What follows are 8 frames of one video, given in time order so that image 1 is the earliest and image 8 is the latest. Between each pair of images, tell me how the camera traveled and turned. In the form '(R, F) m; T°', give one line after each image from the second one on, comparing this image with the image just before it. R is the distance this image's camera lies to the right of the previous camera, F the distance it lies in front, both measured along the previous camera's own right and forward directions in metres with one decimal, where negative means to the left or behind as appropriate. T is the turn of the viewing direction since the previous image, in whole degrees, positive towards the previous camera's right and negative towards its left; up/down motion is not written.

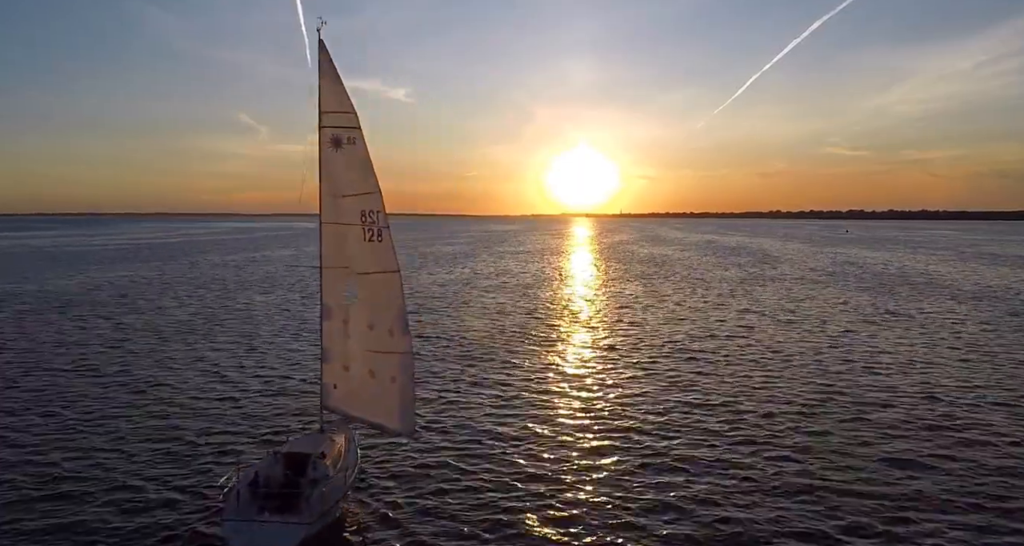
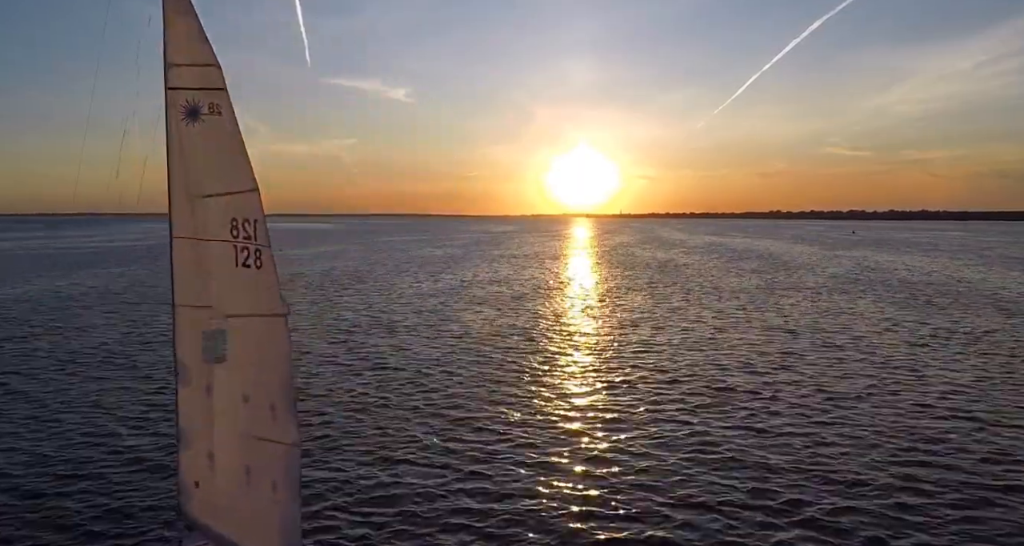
(+0.6, +4.5) m; 0°
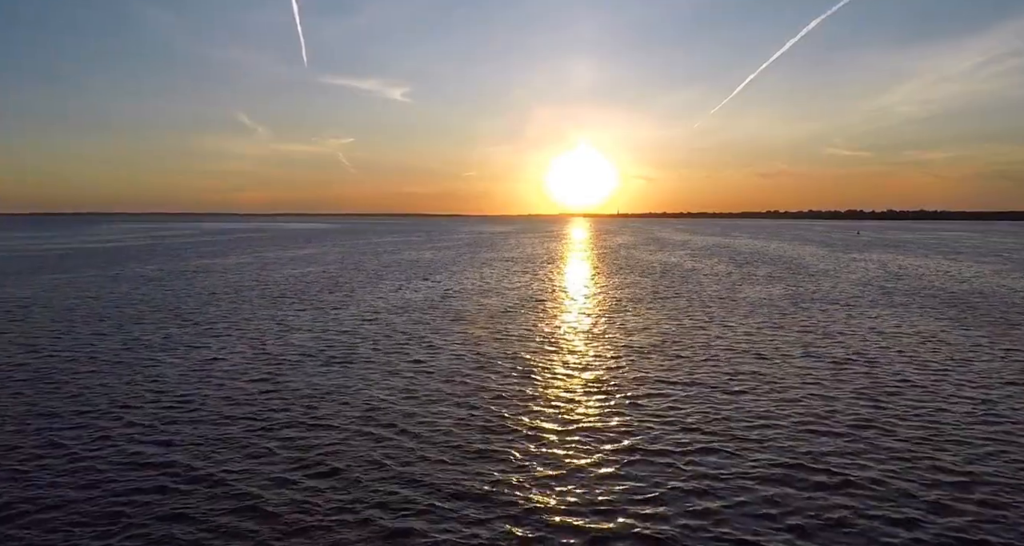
(+0.6, +5.4) m; 0°
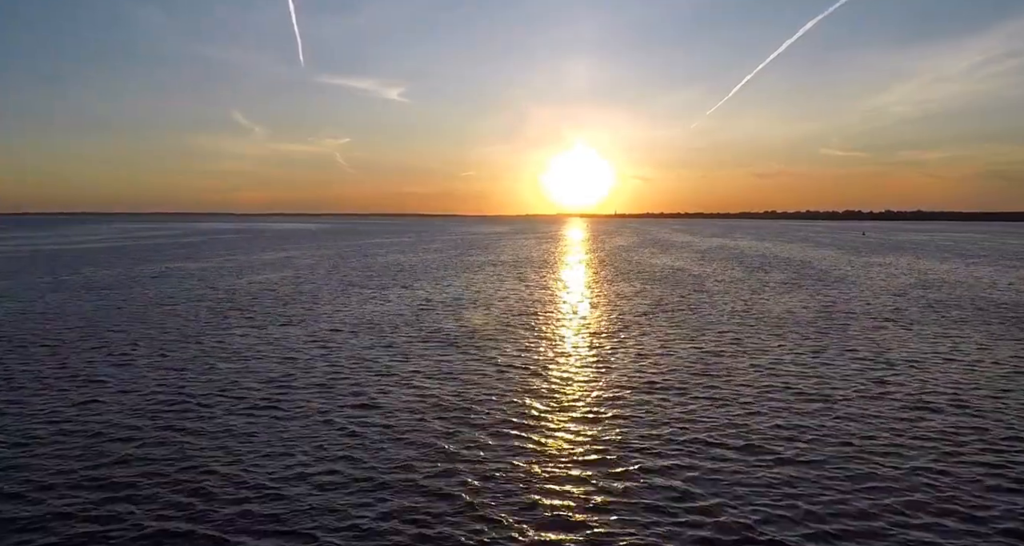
(+0.6, +5.2) m; 0°
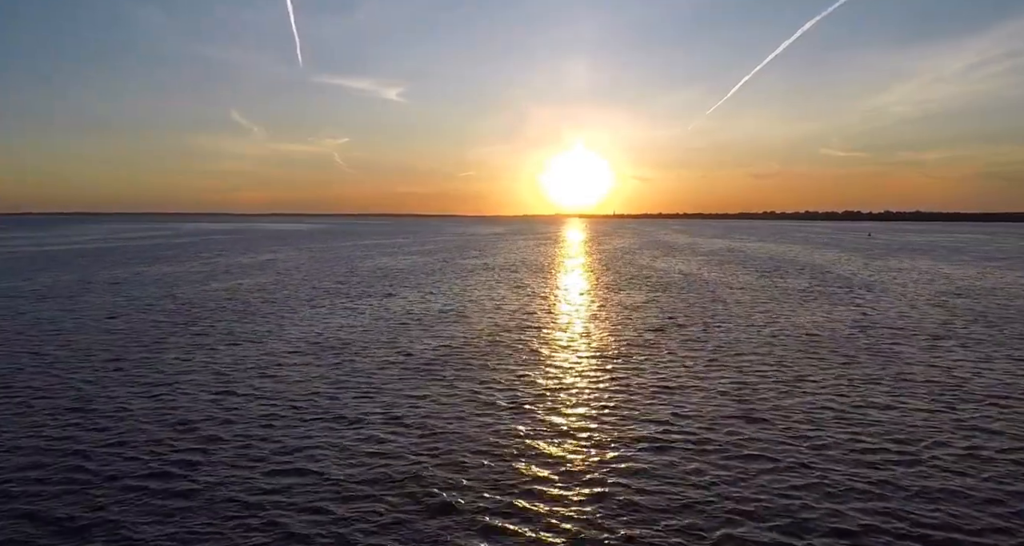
(+0.3, +4.2) m; 0°
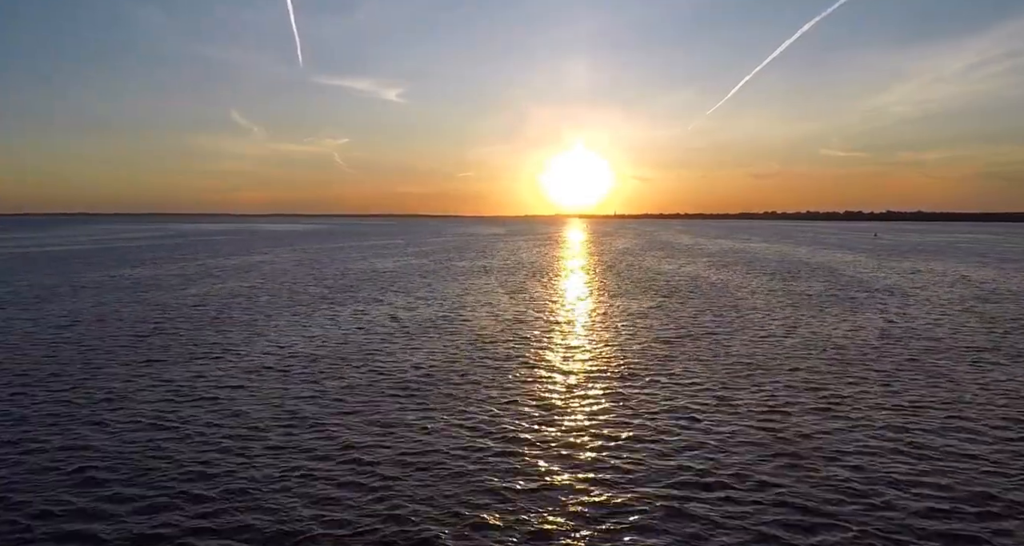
(+0.1, +2.8) m; 0°
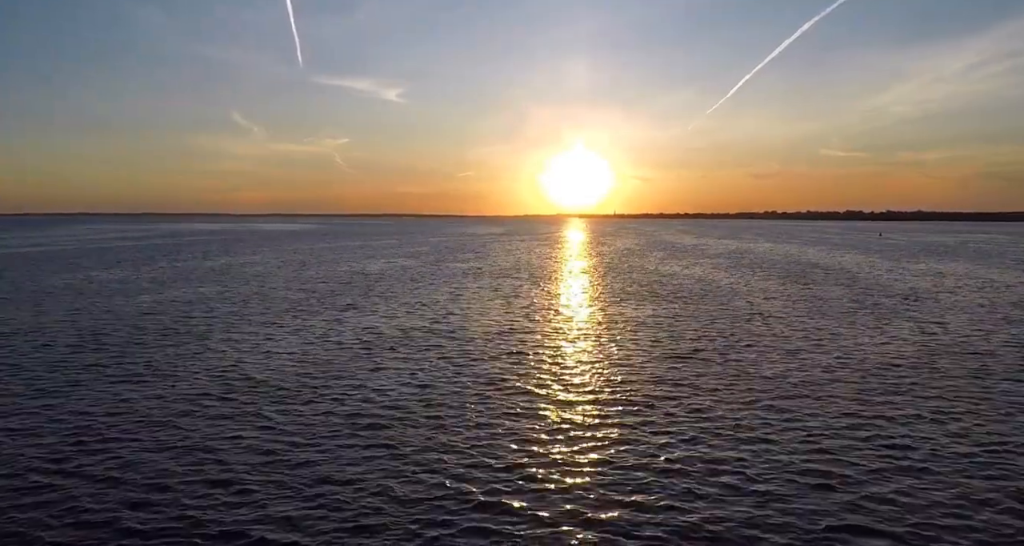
(+0.3, +3.4) m; 0°
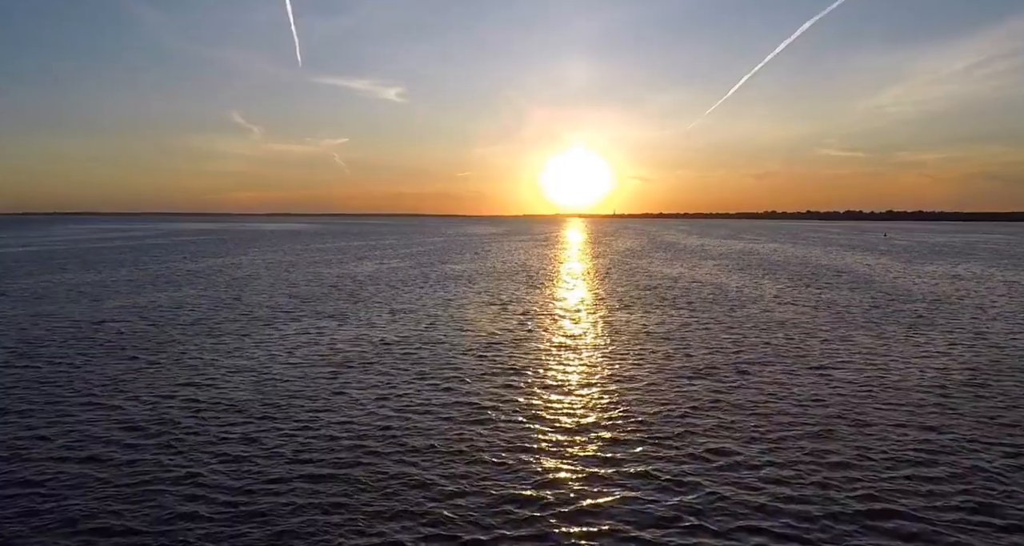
(+0.2, +2.7) m; 0°
